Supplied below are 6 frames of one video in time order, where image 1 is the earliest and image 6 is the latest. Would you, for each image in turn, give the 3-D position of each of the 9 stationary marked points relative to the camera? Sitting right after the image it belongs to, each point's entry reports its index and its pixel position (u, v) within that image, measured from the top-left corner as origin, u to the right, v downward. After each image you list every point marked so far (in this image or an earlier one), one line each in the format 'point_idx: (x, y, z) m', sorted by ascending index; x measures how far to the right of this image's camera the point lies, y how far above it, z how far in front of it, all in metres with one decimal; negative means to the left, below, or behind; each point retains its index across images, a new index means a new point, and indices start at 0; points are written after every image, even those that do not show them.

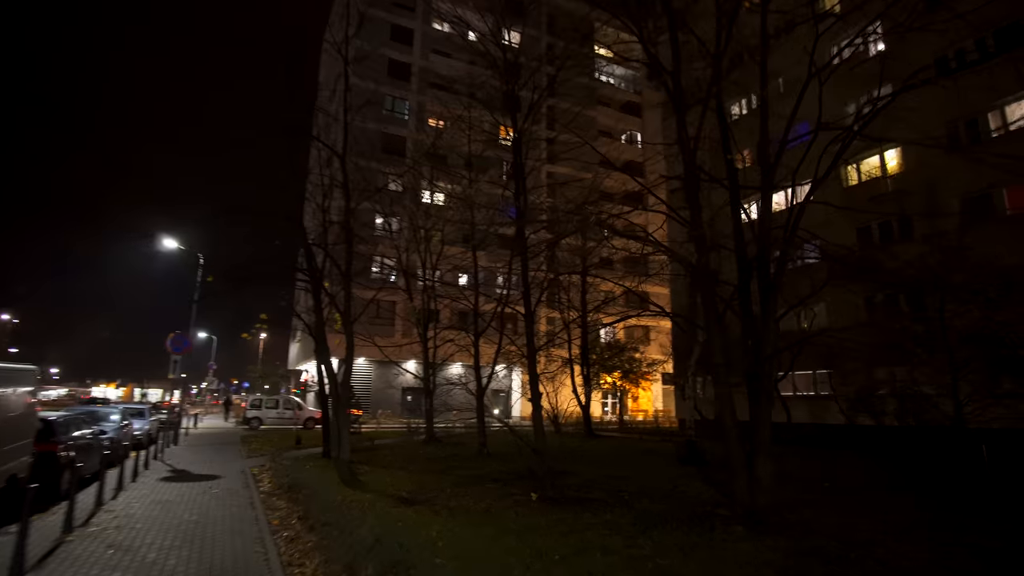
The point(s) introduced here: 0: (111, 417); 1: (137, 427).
0: (-8.5, -2.7, +12.6) m
1: (-9.6, -3.6, +15.3) m
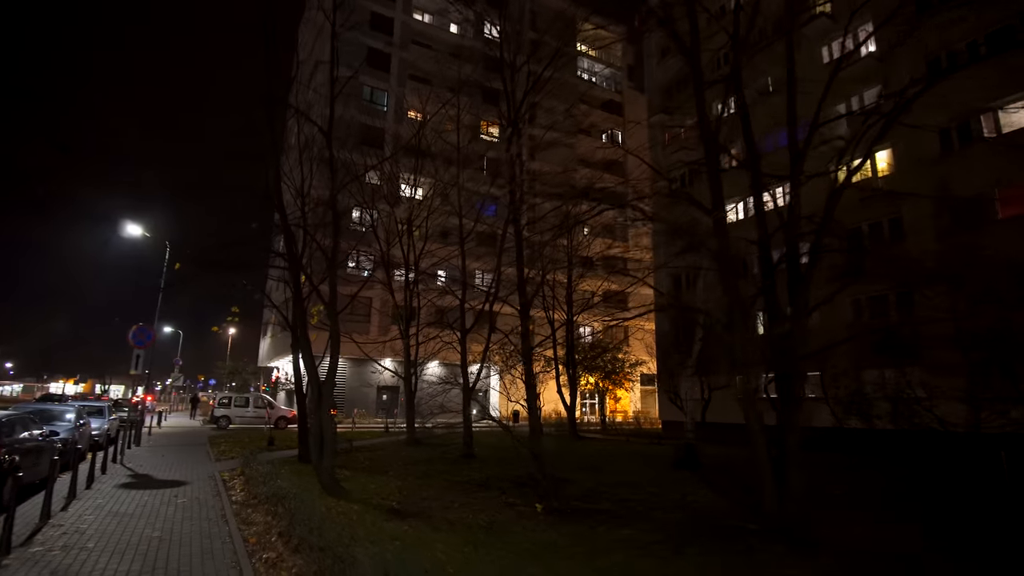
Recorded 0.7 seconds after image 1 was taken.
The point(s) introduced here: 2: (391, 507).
0: (-8.7, -2.5, +11.6) m
1: (-9.9, -3.3, +14.2) m
2: (-1.3, -2.3, +6.3) m
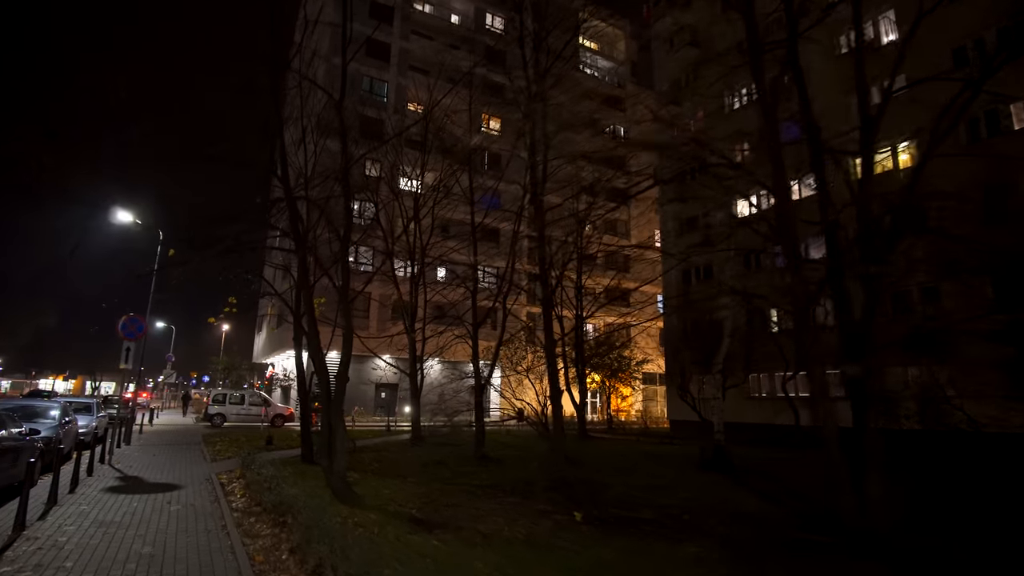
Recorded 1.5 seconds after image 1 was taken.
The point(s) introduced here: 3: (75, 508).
0: (-8.4, -2.3, +10.9) m
1: (-9.7, -3.1, +13.4) m
2: (-1.0, -2.2, +5.7) m
3: (-4.6, -2.3, +6.3) m
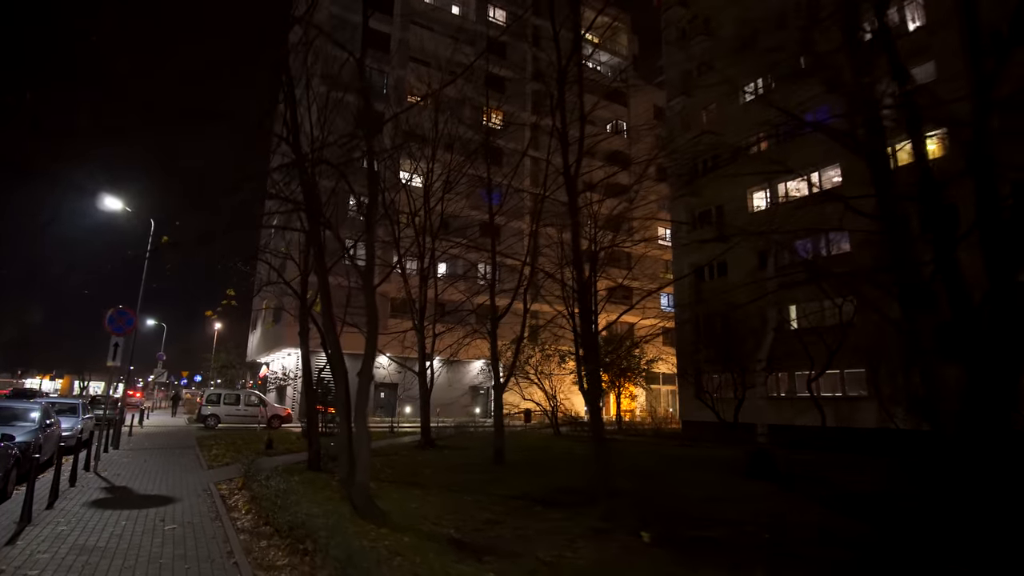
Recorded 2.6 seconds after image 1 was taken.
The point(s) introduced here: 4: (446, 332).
0: (-8.0, -2.1, +9.9) m
1: (-9.3, -2.9, +12.5) m
2: (-0.5, -2.0, +4.8) m
3: (-4.1, -2.1, +5.4) m
4: (-2.2, -1.4, +19.3) m
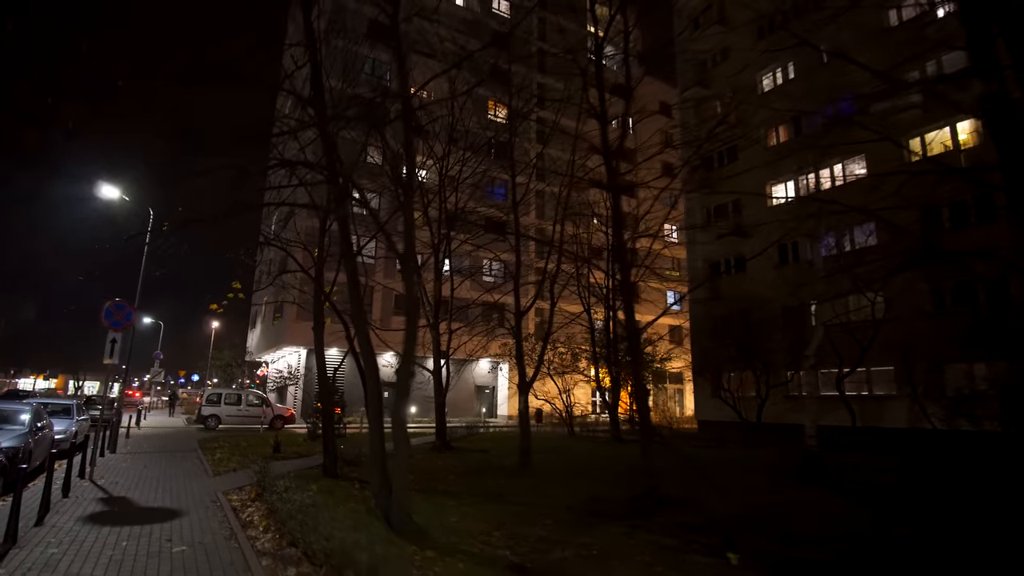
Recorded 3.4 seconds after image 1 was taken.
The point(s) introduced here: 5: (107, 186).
0: (-7.6, -2.0, +9.2) m
1: (-8.9, -2.8, +11.7) m
2: (0.0, -1.9, +4.1) m
3: (-3.7, -2.0, +4.7) m
4: (-1.8, -1.3, +18.6) m
5: (-8.2, +2.0, +12.1) m
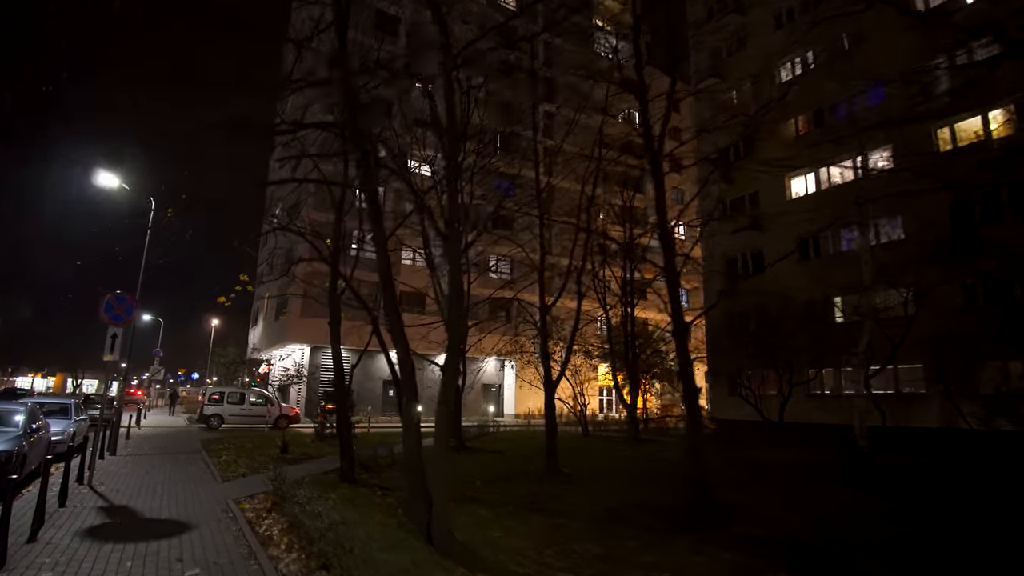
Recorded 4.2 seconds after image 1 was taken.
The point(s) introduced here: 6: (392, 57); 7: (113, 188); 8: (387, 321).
0: (-7.2, -1.8, +8.6) m
1: (-8.5, -2.6, +11.1) m
2: (+0.4, -1.8, +3.5) m
3: (-3.3, -1.9, +4.1) m
4: (-1.4, -1.1, +18.0) m
5: (-7.8, +2.2, +11.5) m
6: (-1.5, +2.6, +7.0) m
7: (-7.8, +1.9, +11.7) m
8: (-1.3, -0.4, +5.8) m
